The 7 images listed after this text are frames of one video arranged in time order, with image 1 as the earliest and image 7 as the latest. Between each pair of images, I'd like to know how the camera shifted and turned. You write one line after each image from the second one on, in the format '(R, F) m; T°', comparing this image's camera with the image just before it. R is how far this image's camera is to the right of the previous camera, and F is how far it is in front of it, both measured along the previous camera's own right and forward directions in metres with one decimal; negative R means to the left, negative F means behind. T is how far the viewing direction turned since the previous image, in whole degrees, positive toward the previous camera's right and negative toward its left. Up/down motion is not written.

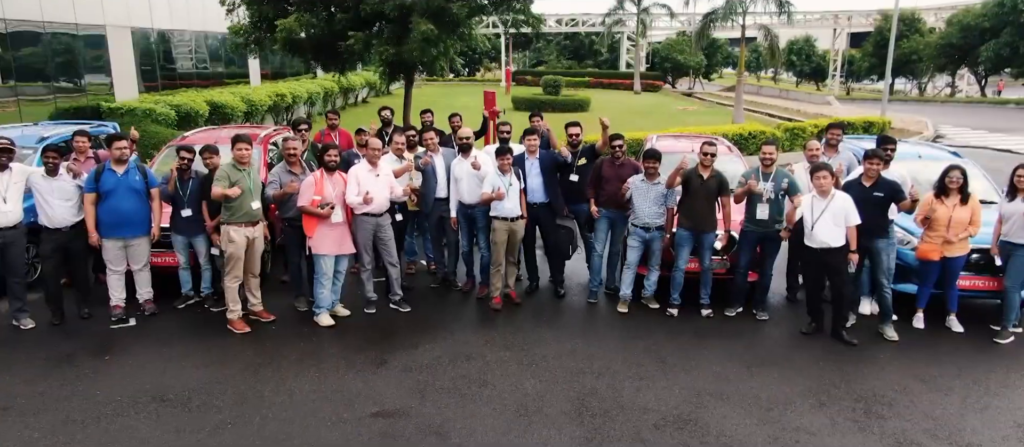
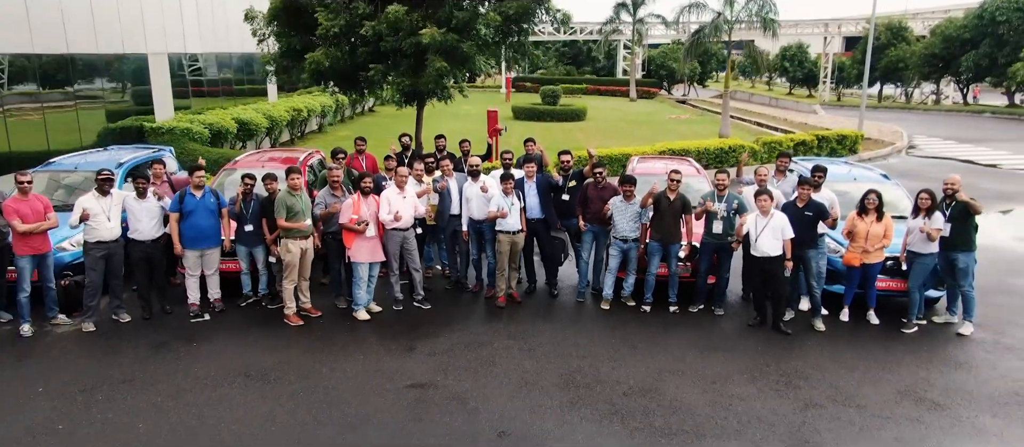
(0.0, -1.3) m; 0°
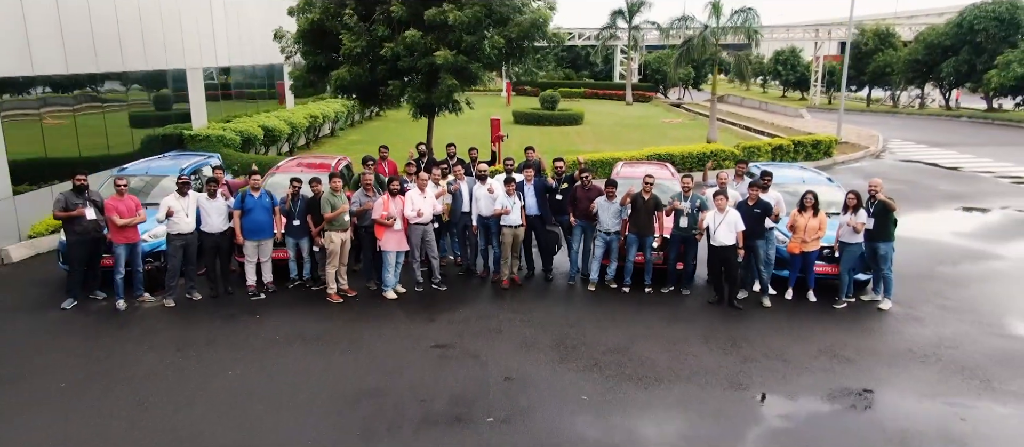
(0.0, -1.4) m; 0°
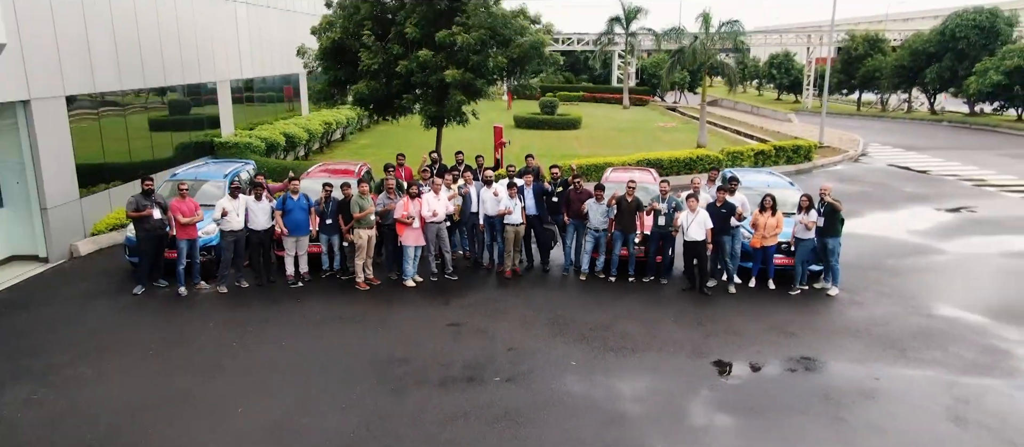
(0.0, -1.3) m; 0°
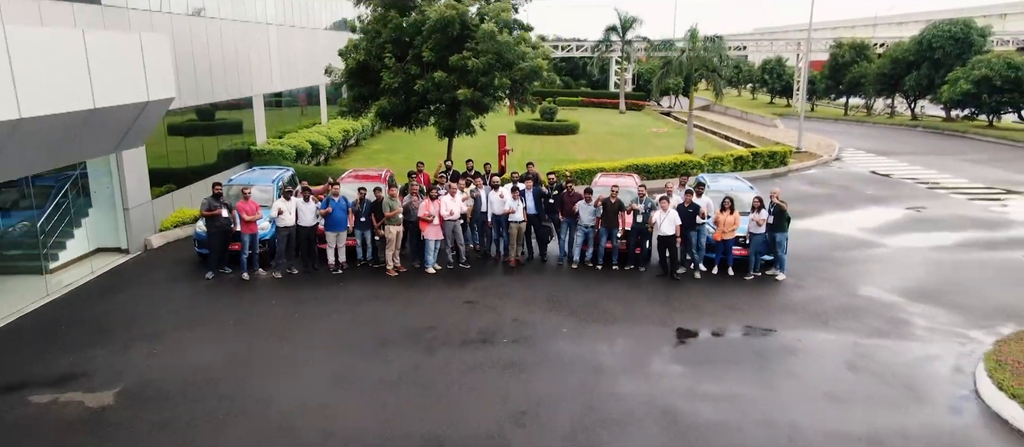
(-0.1, -1.9) m; 0°
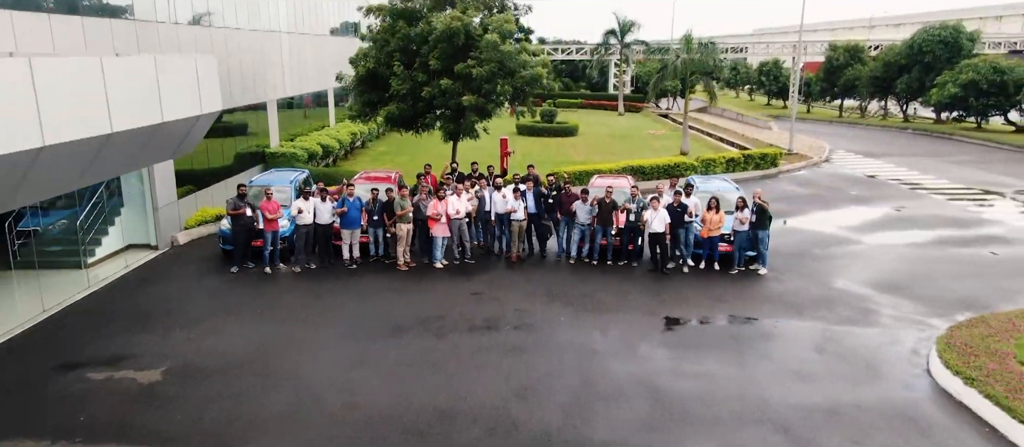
(0.0, -0.9) m; 0°
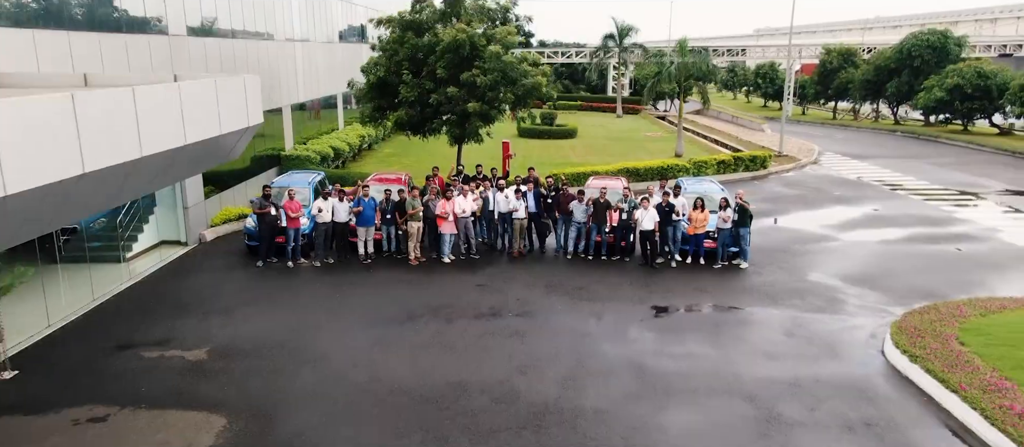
(0.0, -1.1) m; 0°
